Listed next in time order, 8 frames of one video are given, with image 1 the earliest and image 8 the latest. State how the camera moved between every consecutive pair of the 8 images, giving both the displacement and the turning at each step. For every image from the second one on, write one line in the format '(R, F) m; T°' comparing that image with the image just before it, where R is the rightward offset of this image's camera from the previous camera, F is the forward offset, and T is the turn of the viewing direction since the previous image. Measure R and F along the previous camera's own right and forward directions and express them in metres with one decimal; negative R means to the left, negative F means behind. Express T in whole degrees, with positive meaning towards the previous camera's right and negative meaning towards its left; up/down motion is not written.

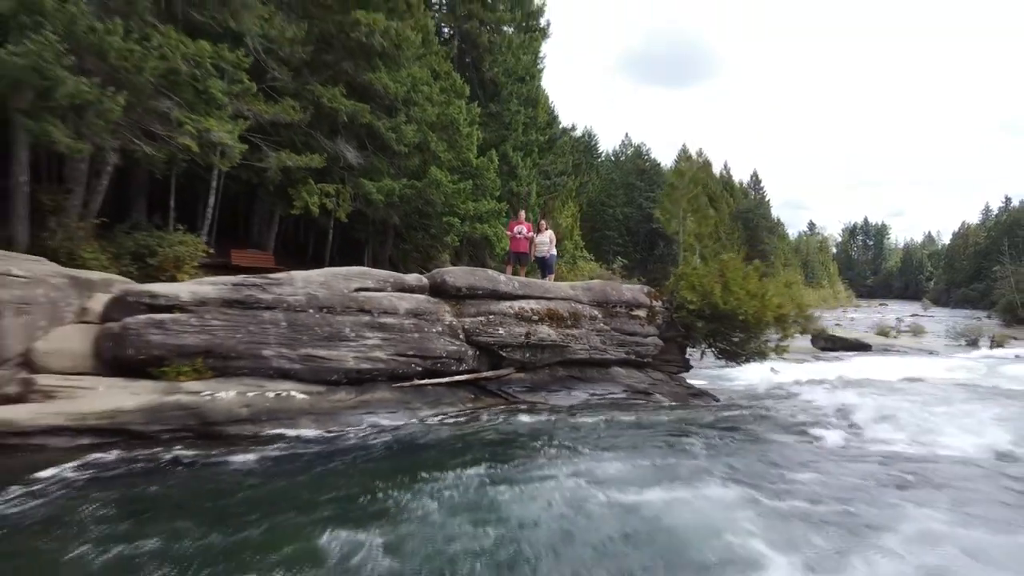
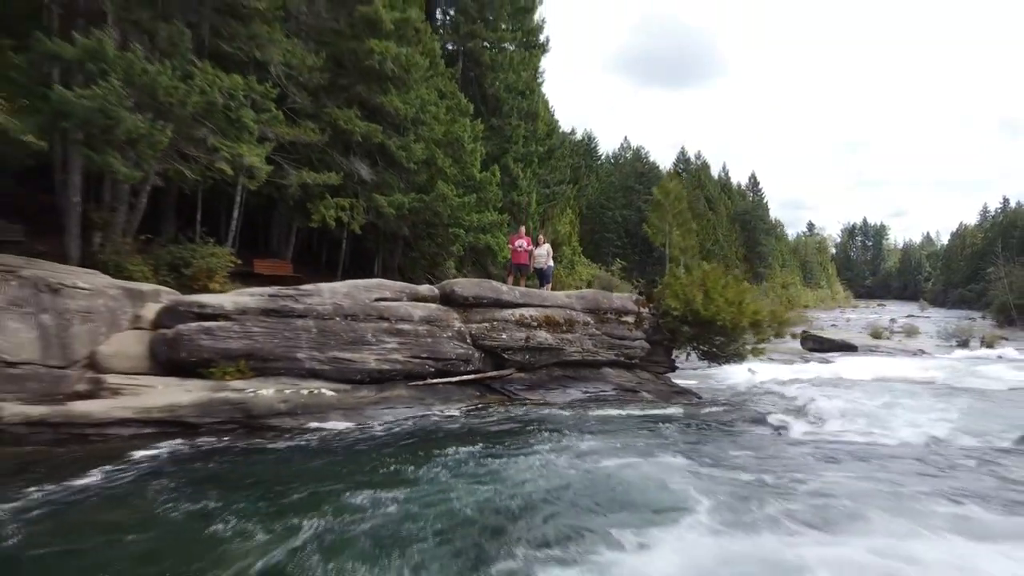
(0.0, -1.0) m; 0°
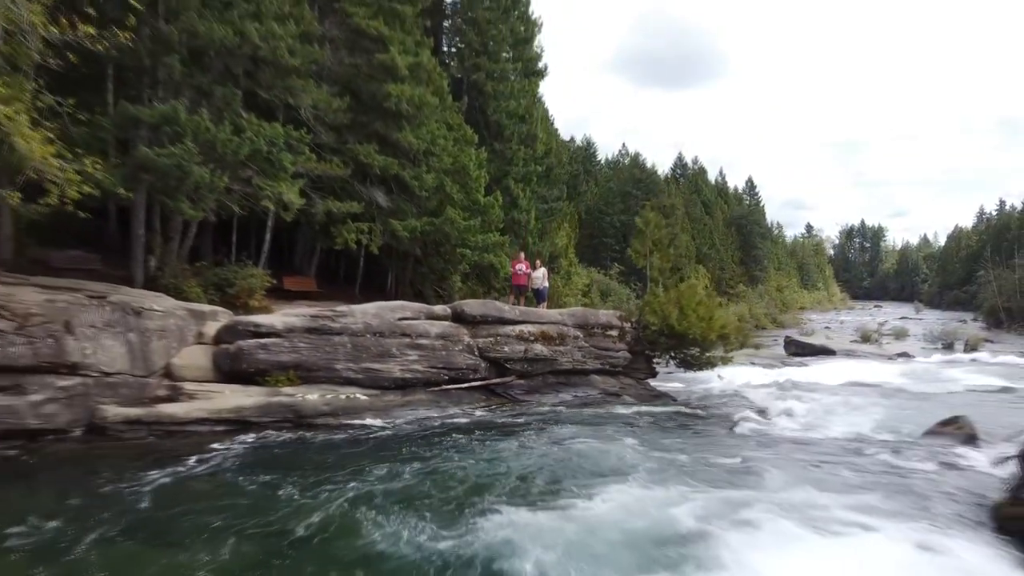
(0.0, -1.6) m; 0°
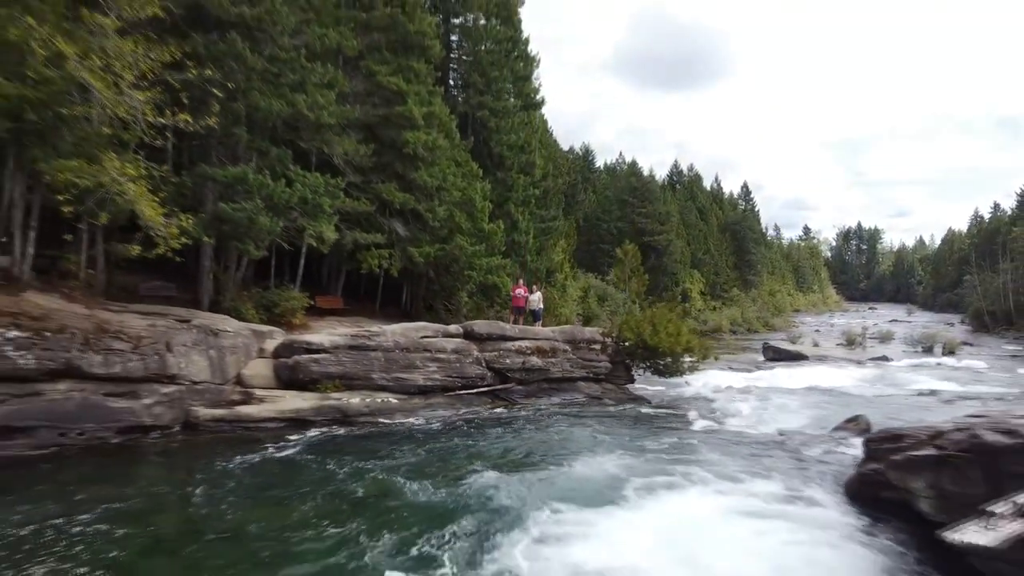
(0.0, -2.4) m; 0°
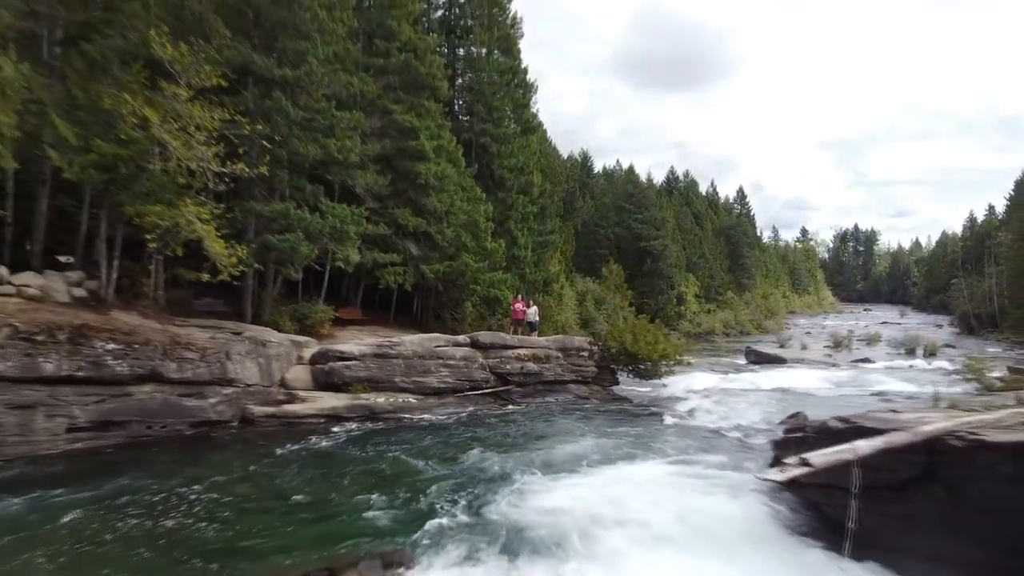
(0.0, -2.2) m; 0°
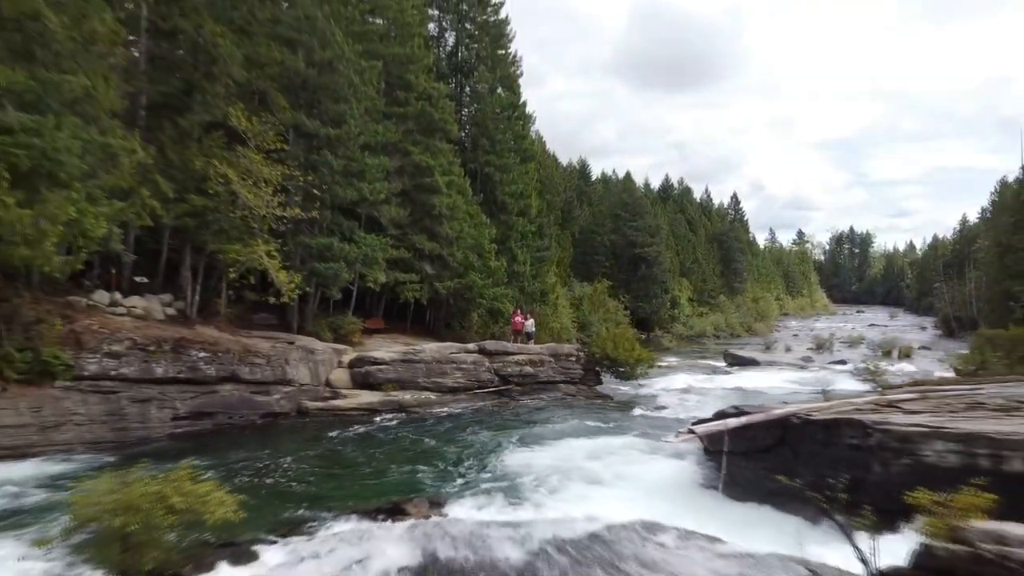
(0.0, -3.3) m; 0°
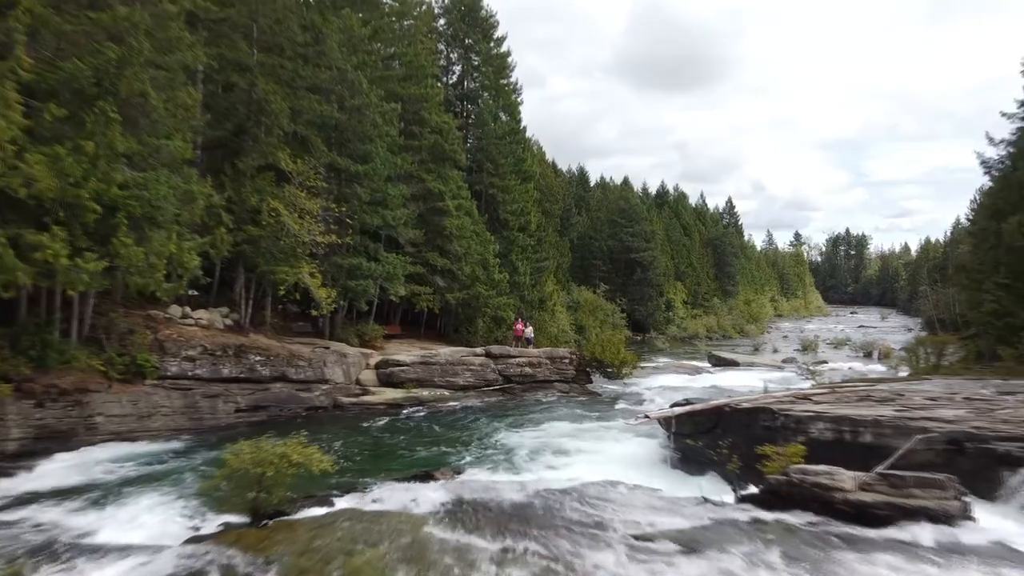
(0.0, -3.1) m; 0°
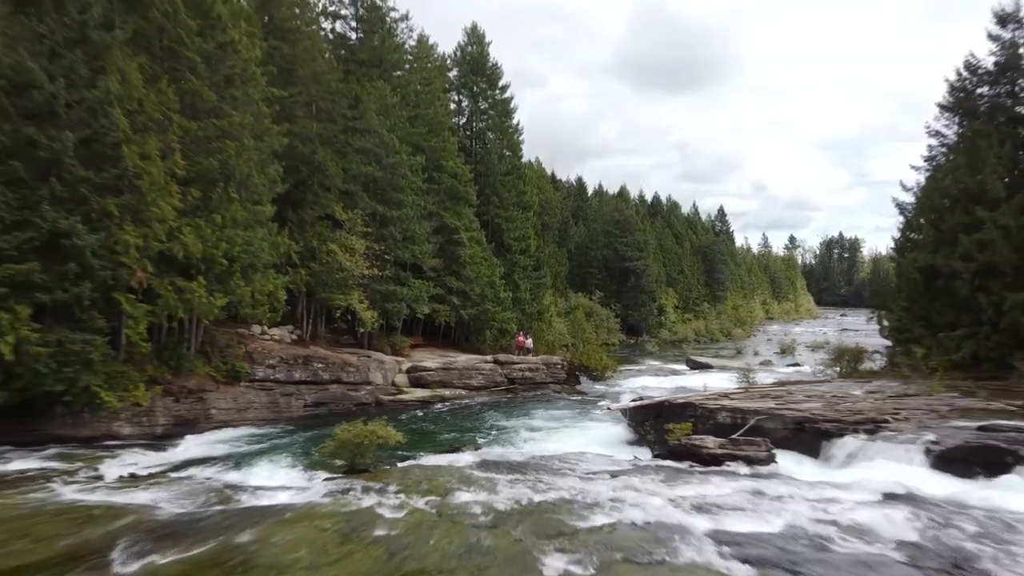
(-0.1, -5.2) m; 0°
